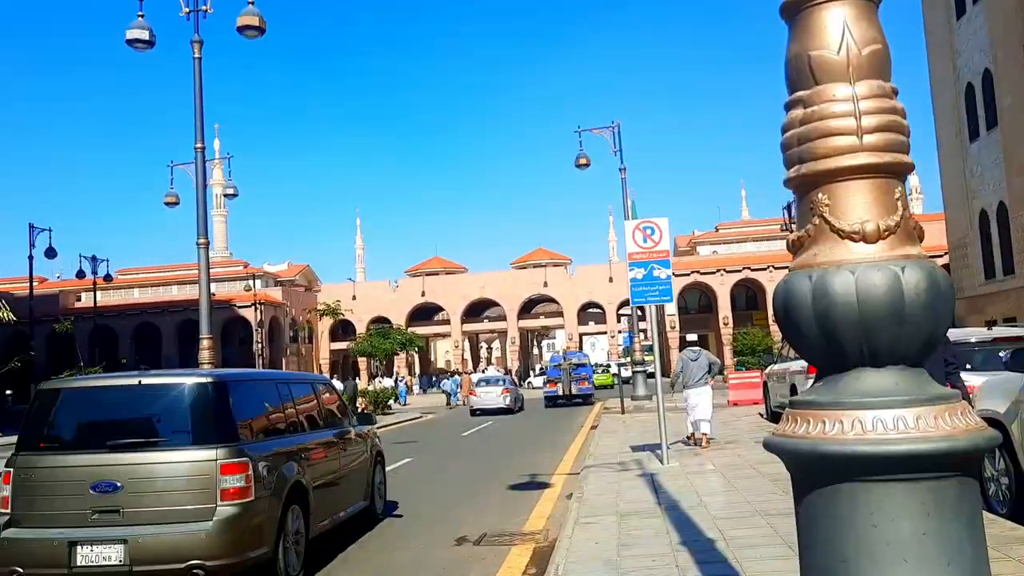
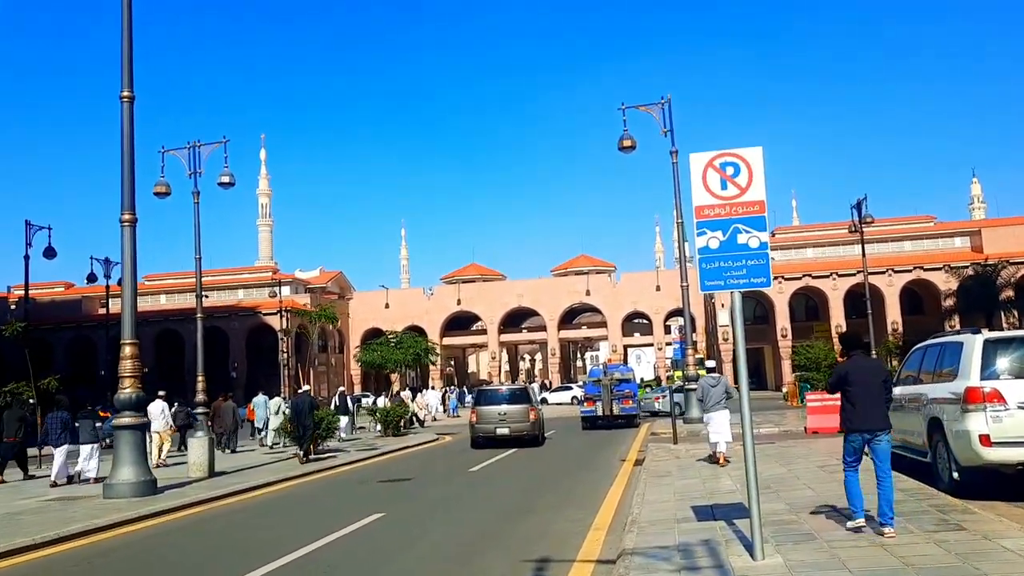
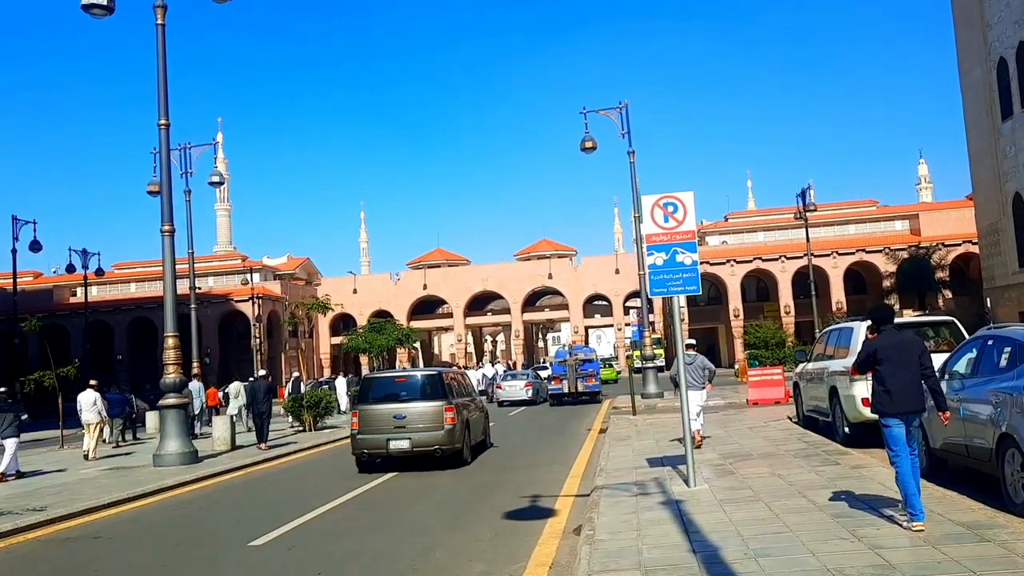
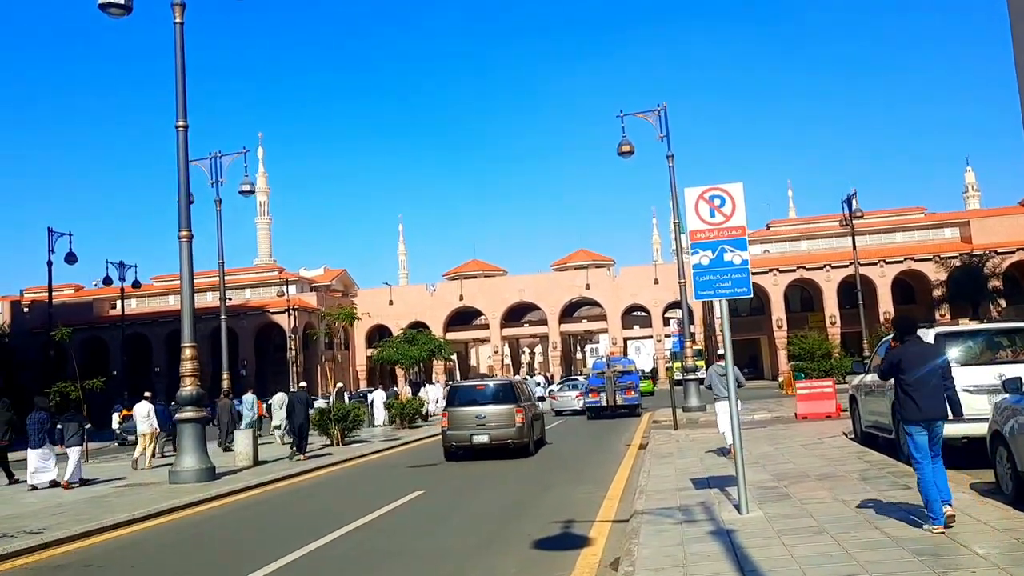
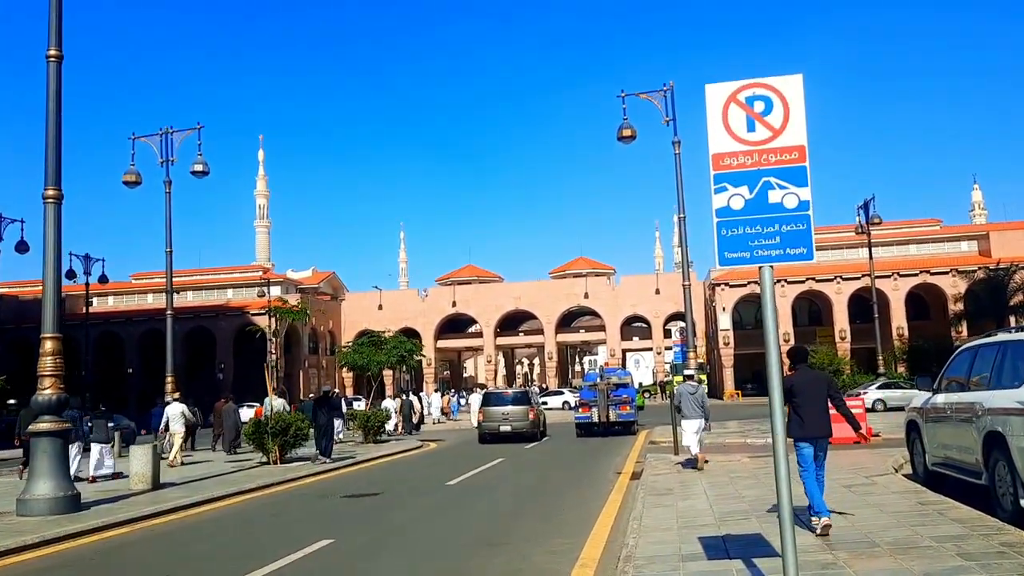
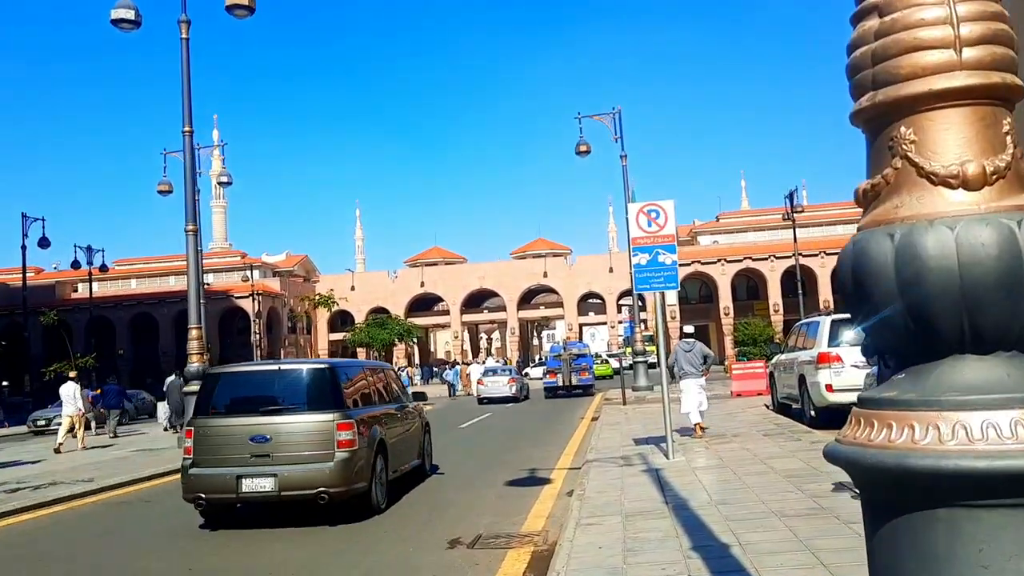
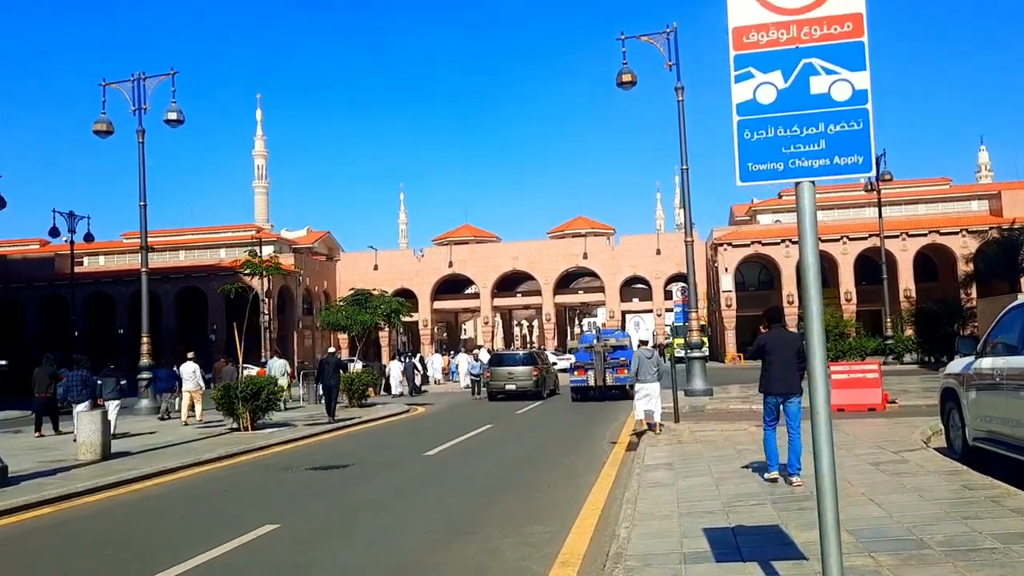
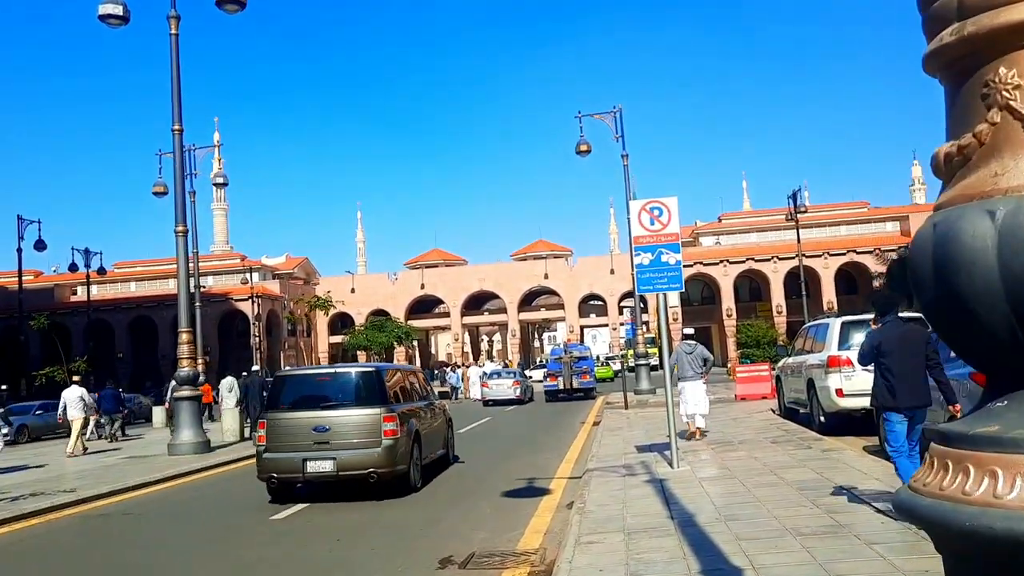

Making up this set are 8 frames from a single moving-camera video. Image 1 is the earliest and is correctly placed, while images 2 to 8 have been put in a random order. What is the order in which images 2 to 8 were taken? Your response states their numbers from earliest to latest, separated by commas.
6, 8, 3, 4, 2, 5, 7
